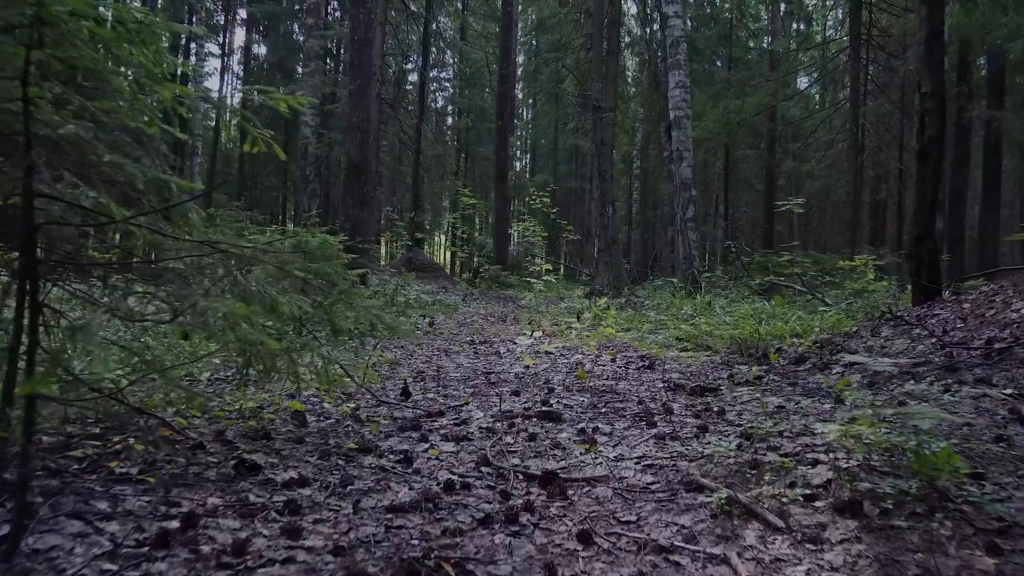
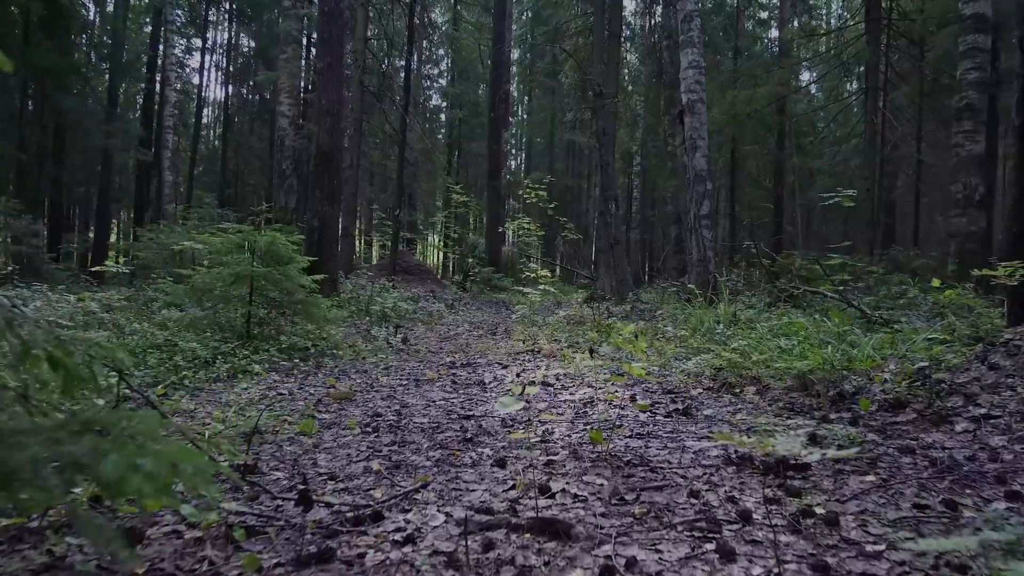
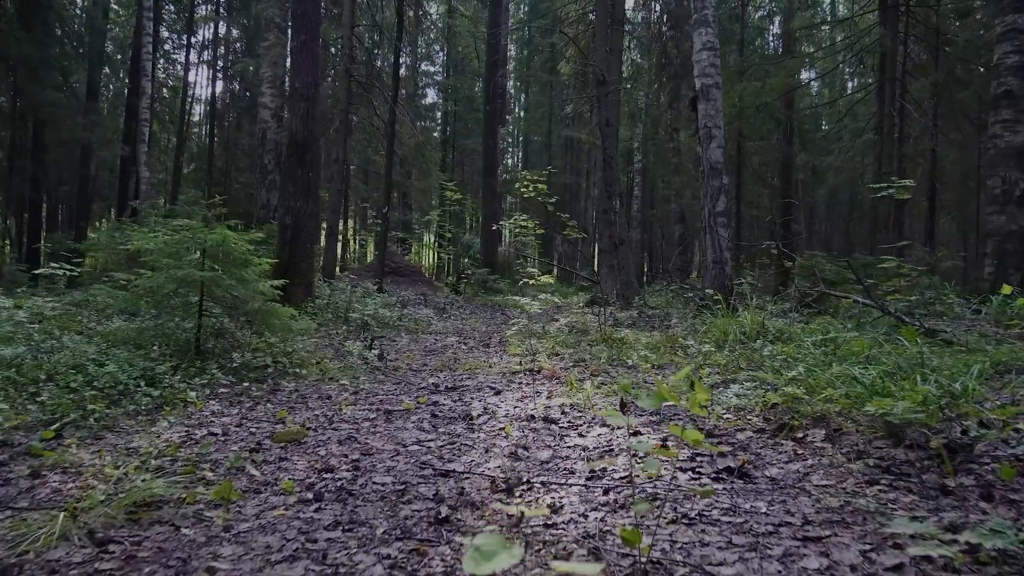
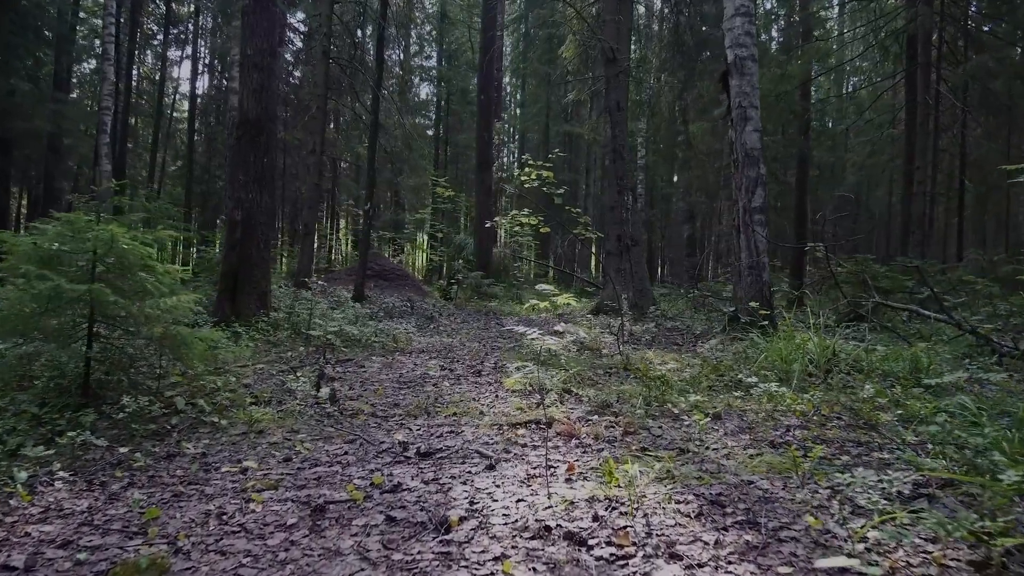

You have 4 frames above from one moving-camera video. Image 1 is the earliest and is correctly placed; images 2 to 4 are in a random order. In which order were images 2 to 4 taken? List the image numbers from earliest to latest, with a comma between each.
2, 3, 4
